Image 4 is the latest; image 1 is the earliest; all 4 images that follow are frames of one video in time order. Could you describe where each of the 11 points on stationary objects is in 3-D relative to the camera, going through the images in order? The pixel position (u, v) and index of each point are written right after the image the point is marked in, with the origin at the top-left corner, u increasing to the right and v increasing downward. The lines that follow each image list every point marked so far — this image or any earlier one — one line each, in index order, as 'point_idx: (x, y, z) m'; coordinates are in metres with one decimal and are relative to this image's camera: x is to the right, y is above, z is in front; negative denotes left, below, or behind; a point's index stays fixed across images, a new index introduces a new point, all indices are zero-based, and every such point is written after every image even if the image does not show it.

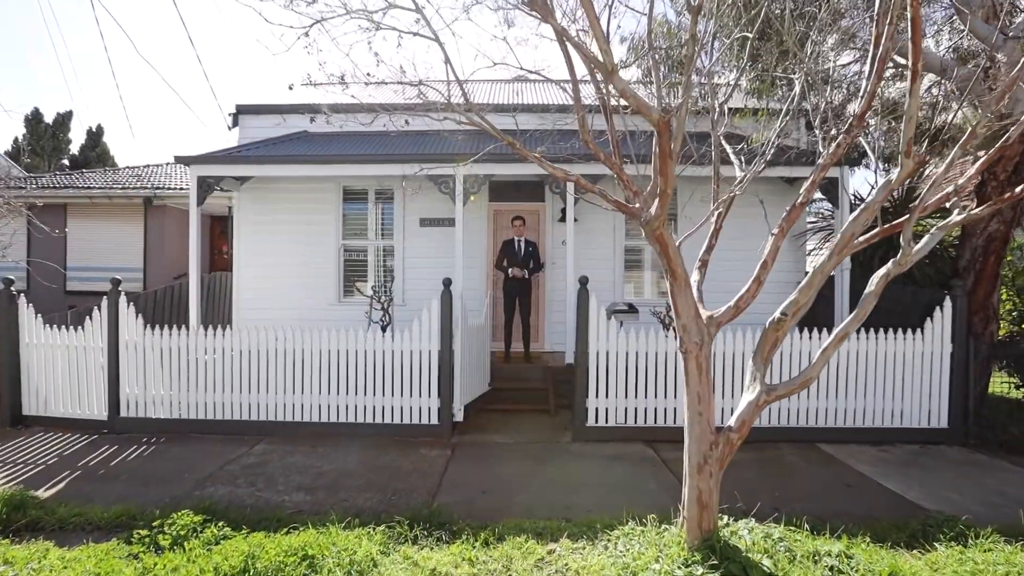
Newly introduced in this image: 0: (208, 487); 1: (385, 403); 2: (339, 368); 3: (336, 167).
0: (-2.3, -1.5, +4.9) m
1: (-1.3, -1.2, +6.7) m
2: (-1.8, -0.8, +6.7) m
3: (-2.4, +1.6, +9.0) m
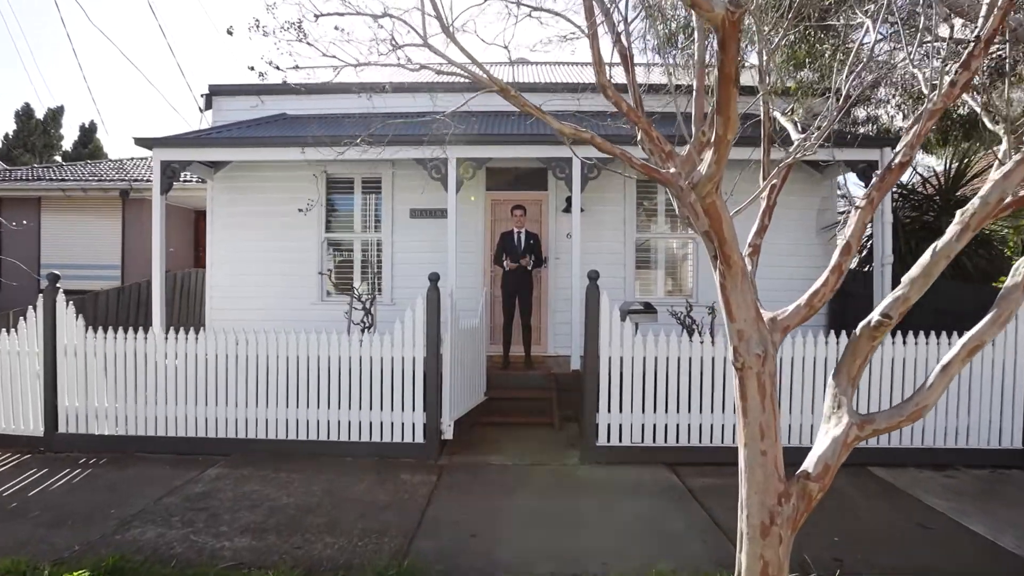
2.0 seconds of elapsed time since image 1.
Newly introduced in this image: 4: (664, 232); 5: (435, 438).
0: (-2.3, -1.5, +4.0) m
1: (-1.3, -1.1, +5.8) m
2: (-1.8, -0.8, +5.8) m
3: (-2.4, +1.7, +8.1) m
4: (+2.1, +0.8, +9.0) m
5: (-0.7, -1.3, +5.7) m
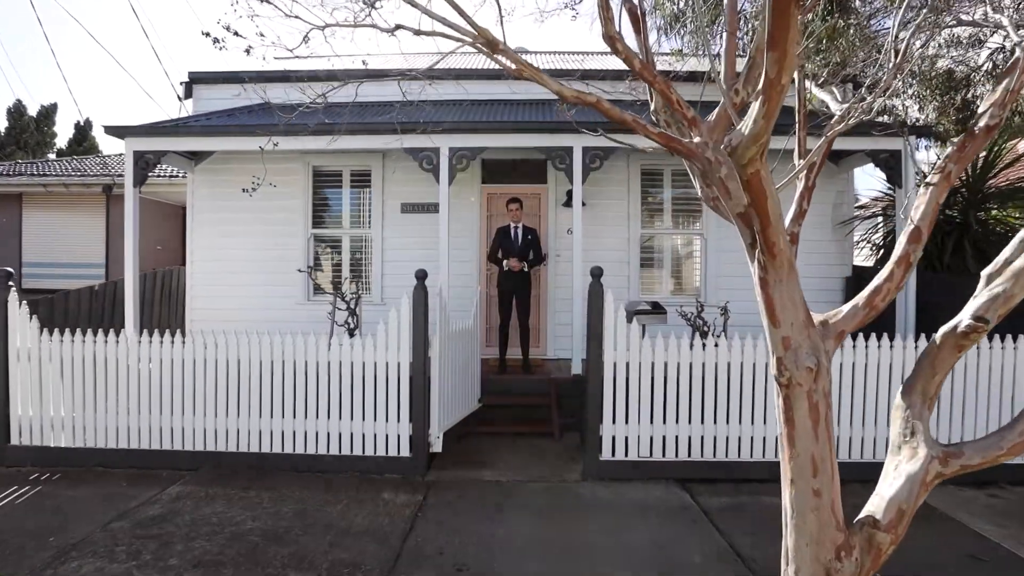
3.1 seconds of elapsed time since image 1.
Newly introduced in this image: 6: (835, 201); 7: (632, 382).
0: (-2.3, -1.4, +3.5) m
1: (-1.4, -1.1, +5.3) m
2: (-1.8, -0.8, +5.3) m
3: (-2.4, +1.7, +7.6) m
4: (+2.0, +0.8, +8.4) m
5: (-0.7, -1.3, +5.2) m
6: (+4.0, +1.1, +8.3) m
7: (+0.9, -0.7, +5.0) m
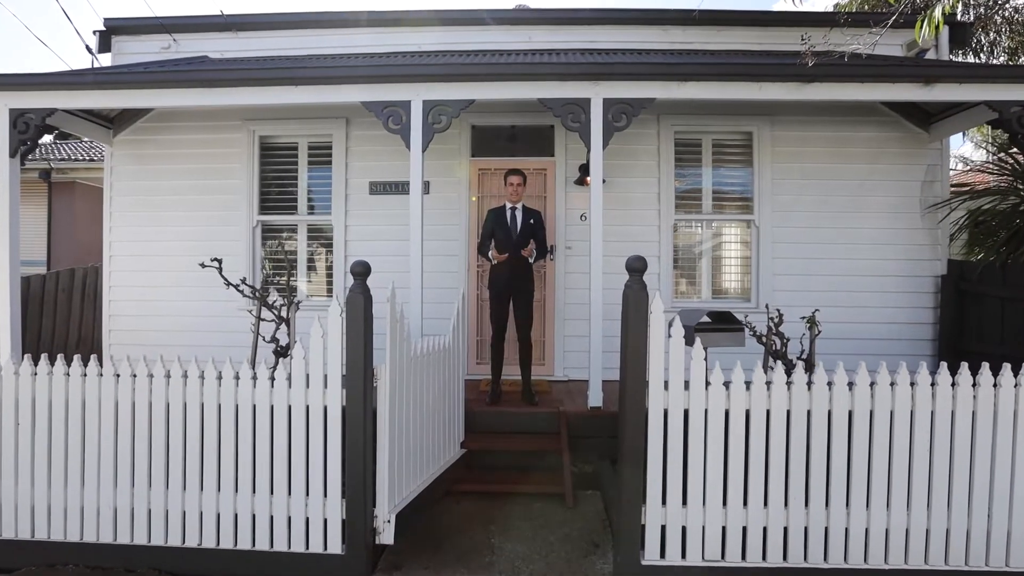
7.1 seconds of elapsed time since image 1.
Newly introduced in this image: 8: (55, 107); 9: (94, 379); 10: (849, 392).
0: (-2.4, -1.5, +1.7) m
1: (-1.4, -1.1, +3.4) m
2: (-1.9, -0.8, +3.5) m
3: (-2.5, +1.7, +5.8) m
4: (+2.0, +0.8, +6.6) m
5: (-0.8, -1.3, +3.4) m
6: (+4.0, +1.1, +6.4) m
7: (+0.9, -0.7, +3.1) m
8: (-4.1, +1.6, +5.9) m
9: (-2.2, -0.5, +3.5) m
10: (+1.6, -0.5, +3.1) m
